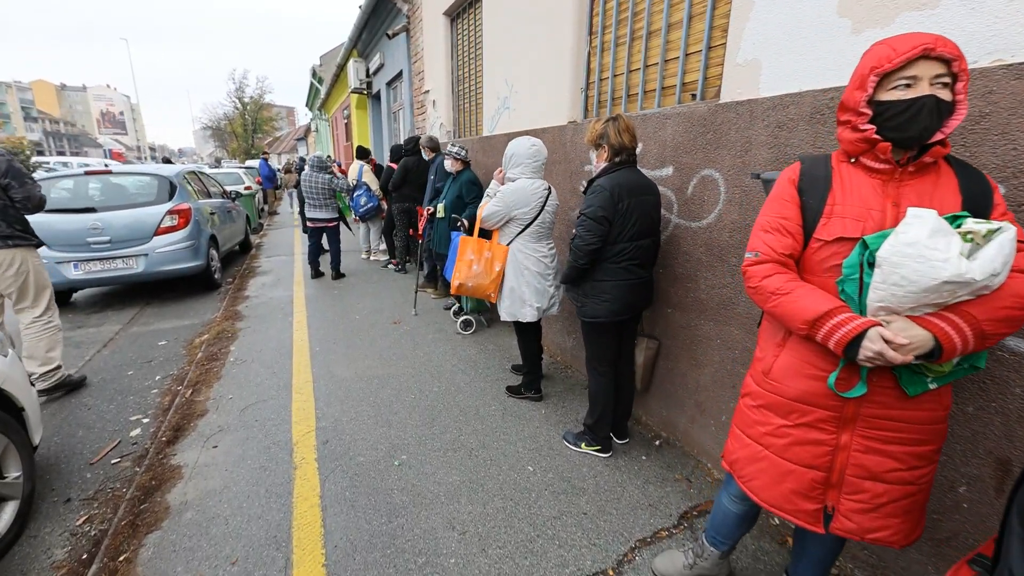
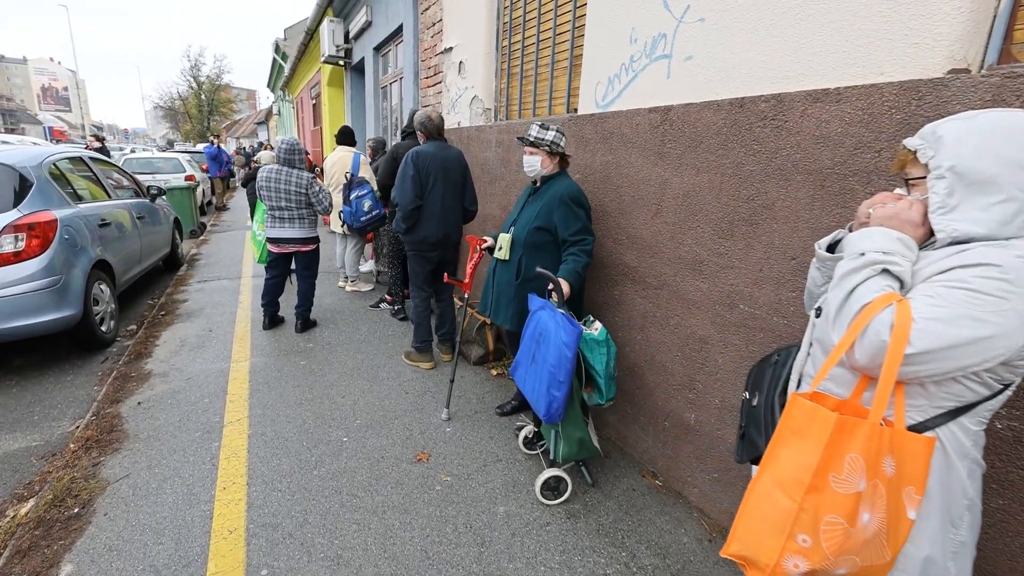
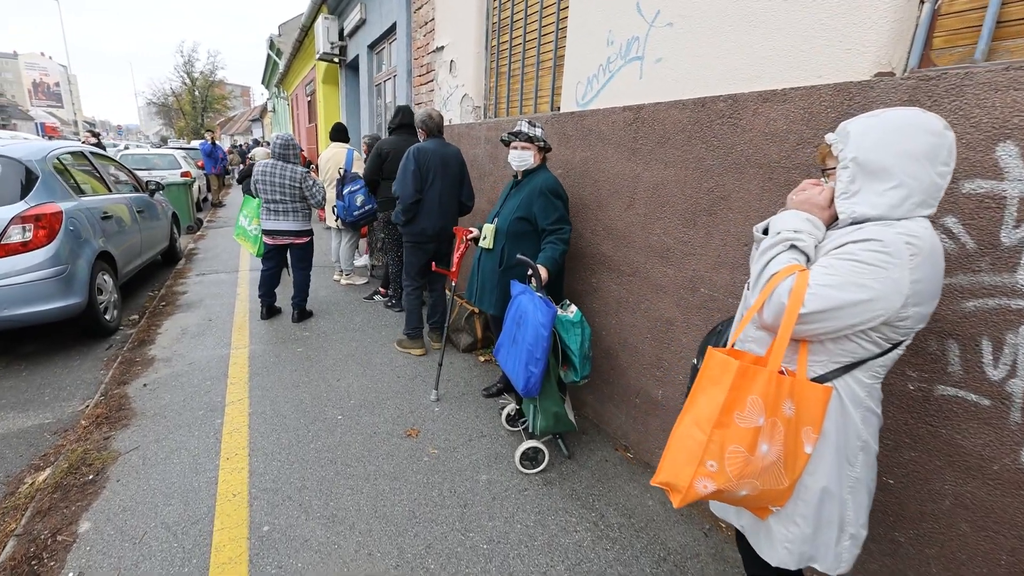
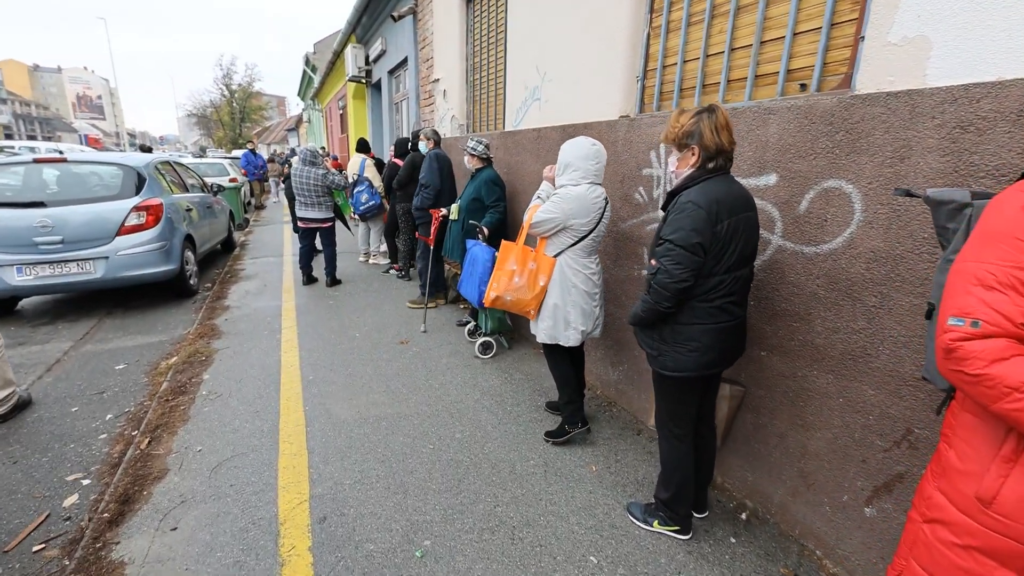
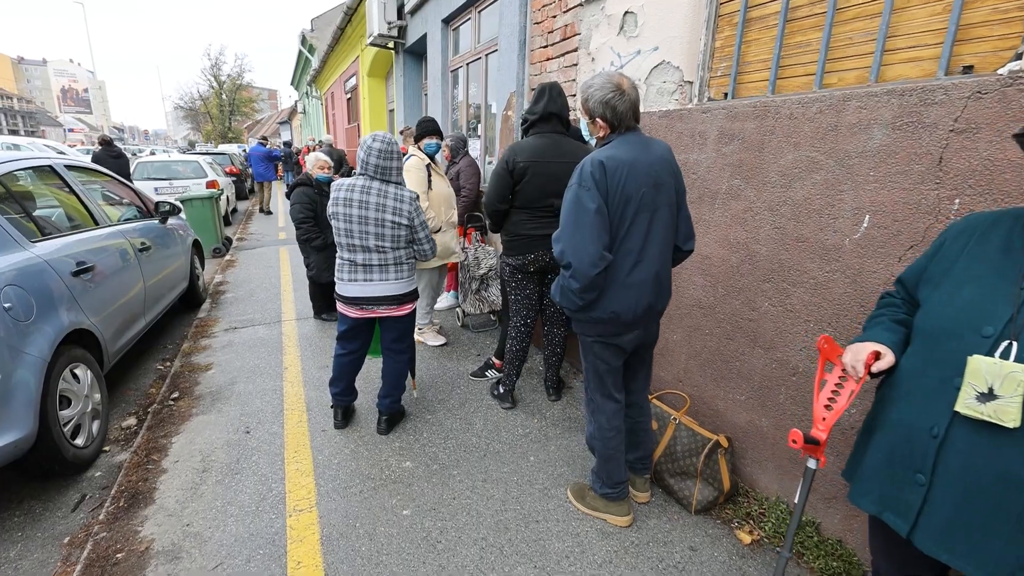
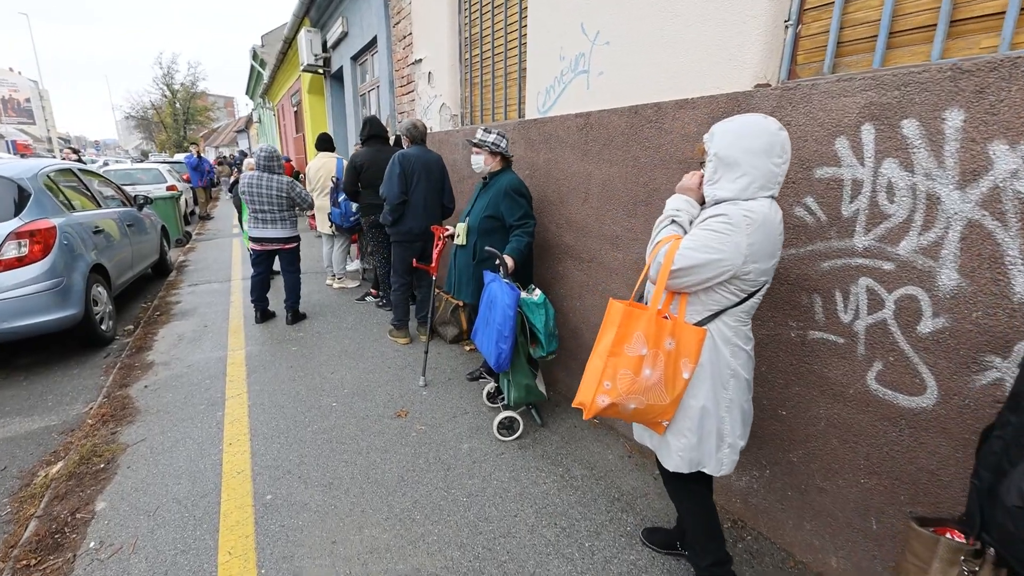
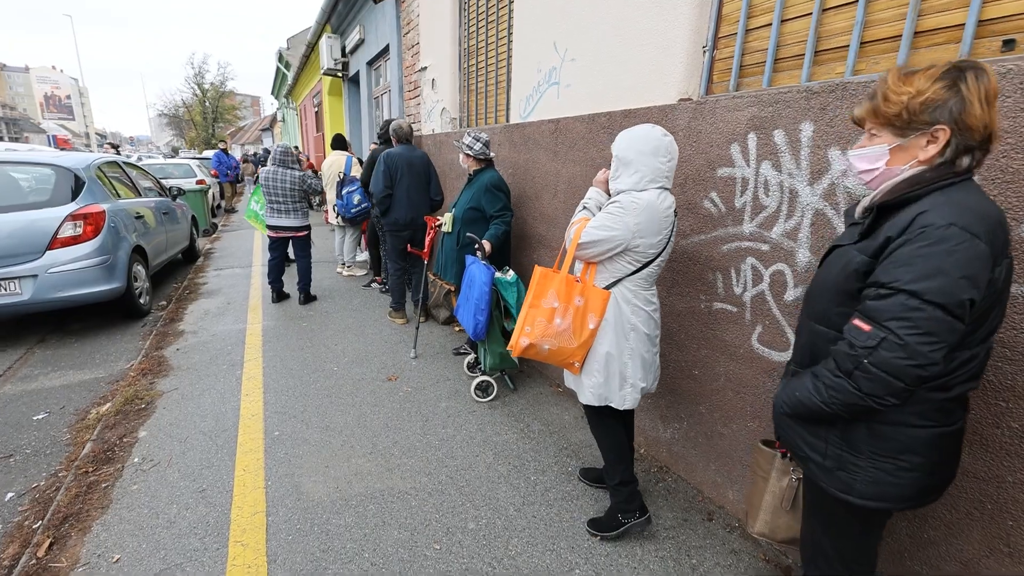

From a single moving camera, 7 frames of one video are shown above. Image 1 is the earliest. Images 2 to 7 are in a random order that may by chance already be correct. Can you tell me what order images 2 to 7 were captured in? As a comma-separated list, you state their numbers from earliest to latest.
4, 7, 6, 3, 2, 5
